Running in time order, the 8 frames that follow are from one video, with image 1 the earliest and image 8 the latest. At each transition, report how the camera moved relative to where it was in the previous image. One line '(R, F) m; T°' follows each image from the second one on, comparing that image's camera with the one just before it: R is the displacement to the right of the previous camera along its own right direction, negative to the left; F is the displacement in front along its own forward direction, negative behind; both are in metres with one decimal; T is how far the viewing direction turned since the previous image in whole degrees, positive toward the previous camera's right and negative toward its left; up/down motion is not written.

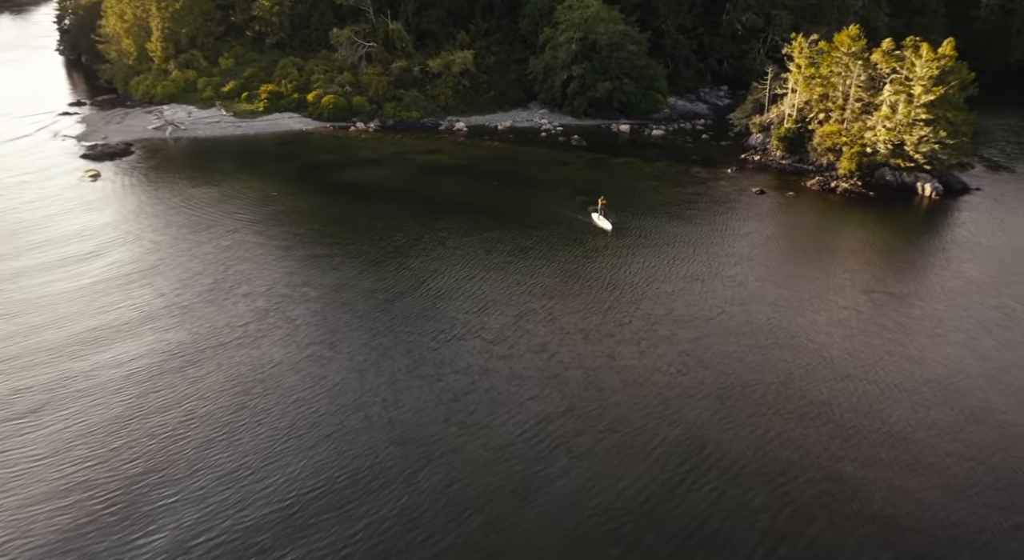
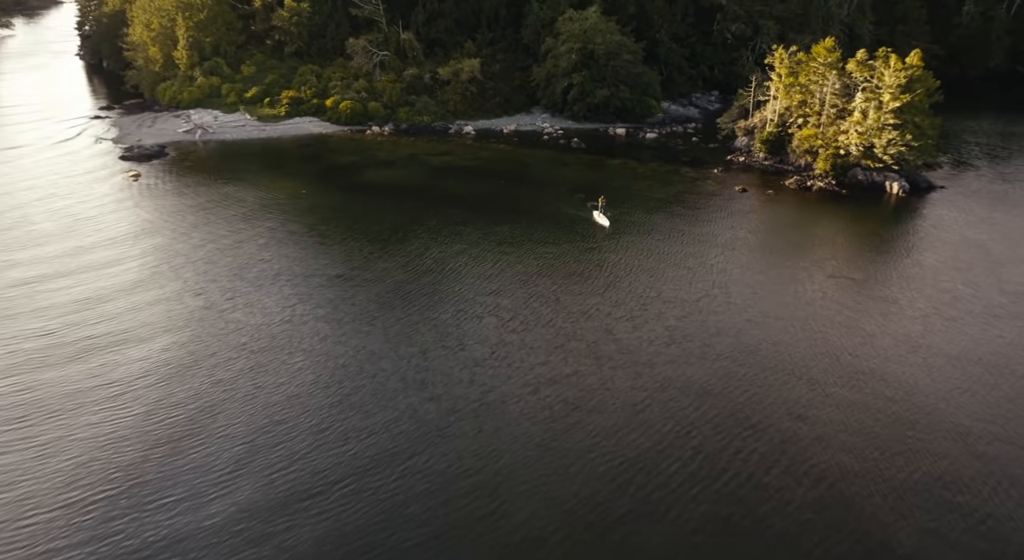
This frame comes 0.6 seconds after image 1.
(-0.6, -4.4) m; 0°
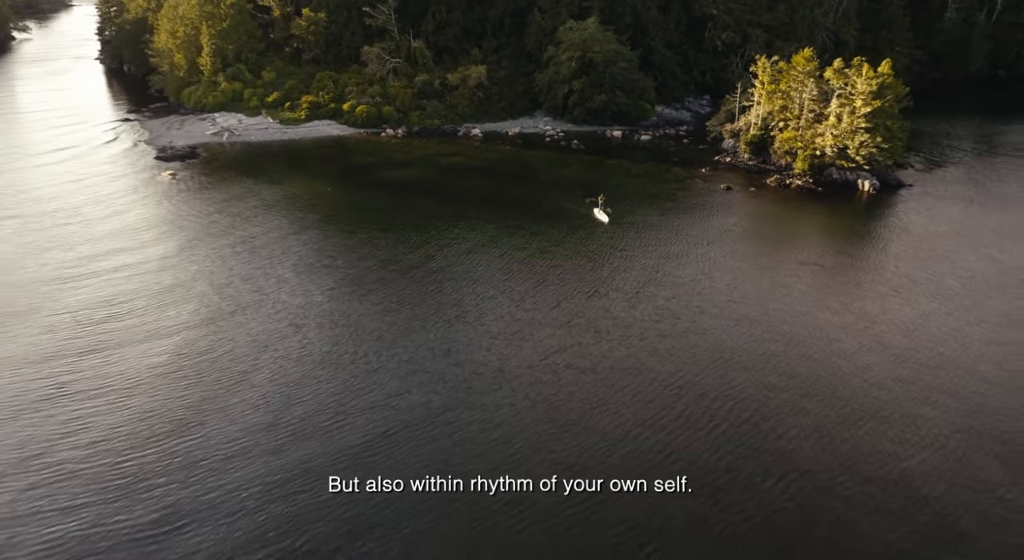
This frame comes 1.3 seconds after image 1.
(-0.6, -4.7) m; 0°
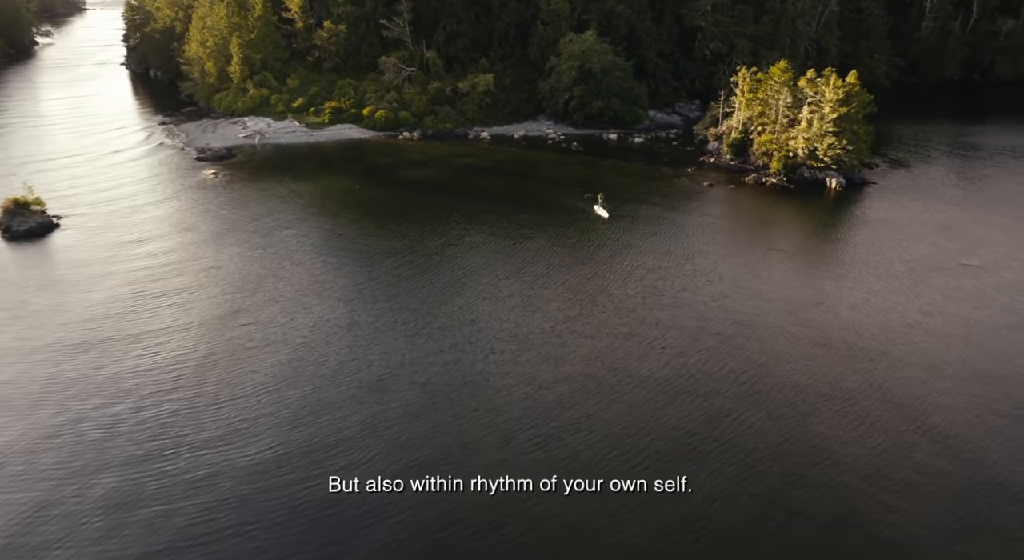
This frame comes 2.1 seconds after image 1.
(-0.8, -6.7) m; 0°
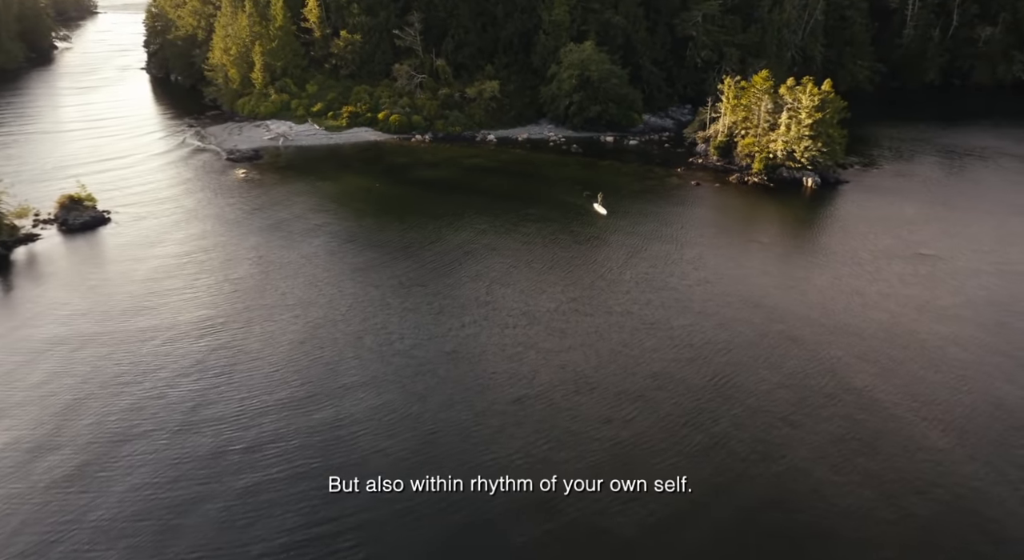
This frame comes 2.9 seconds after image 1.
(-0.7, -6.0) m; 0°
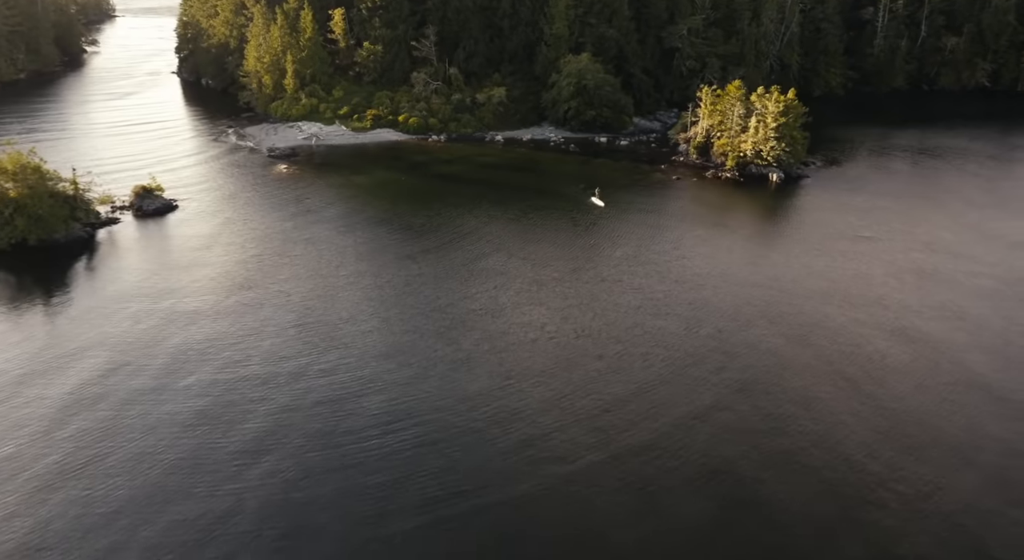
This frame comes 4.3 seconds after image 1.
(-1.1, -10.5) m; 0°
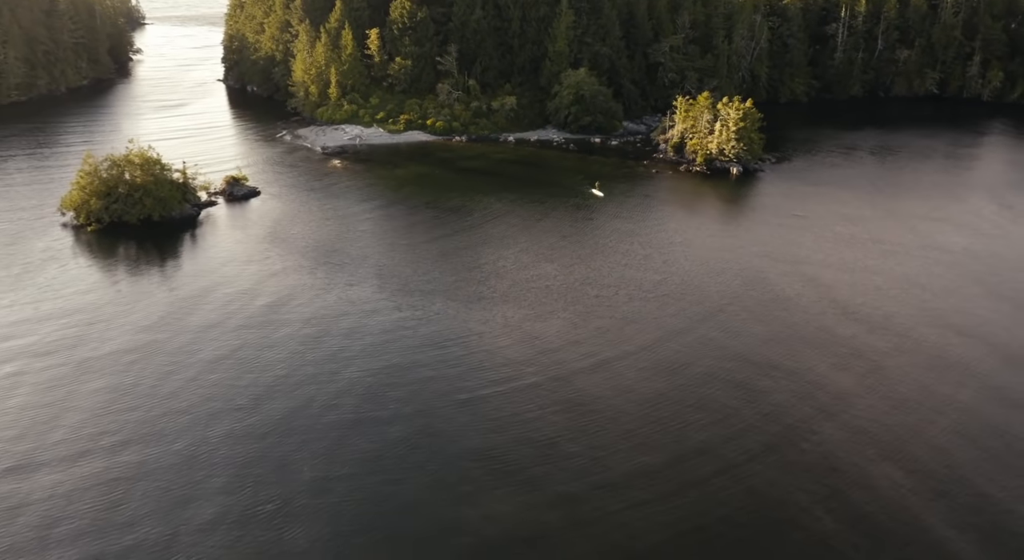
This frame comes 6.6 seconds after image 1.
(-2.2, -18.4) m; 0°
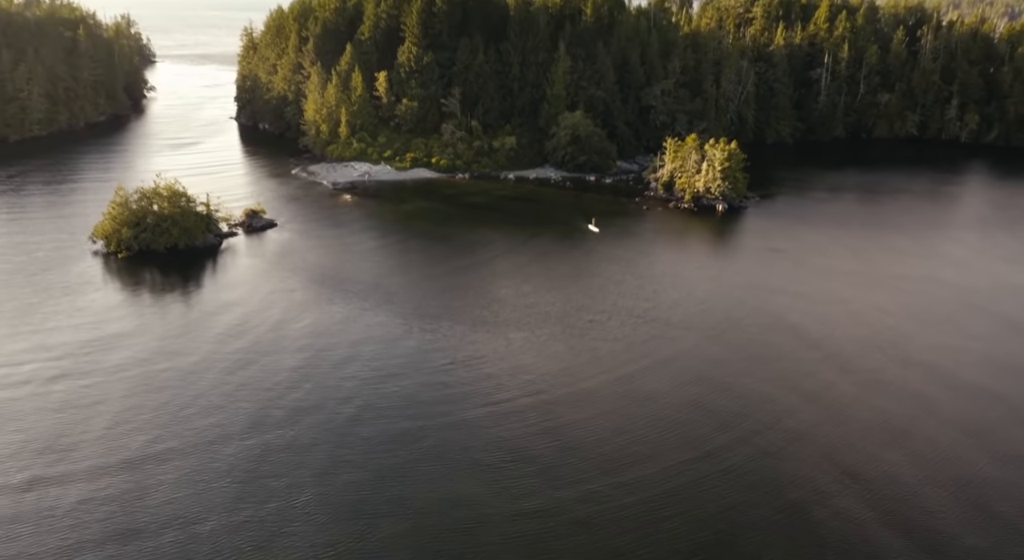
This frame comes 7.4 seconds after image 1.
(-0.5, -5.8) m; 0°
